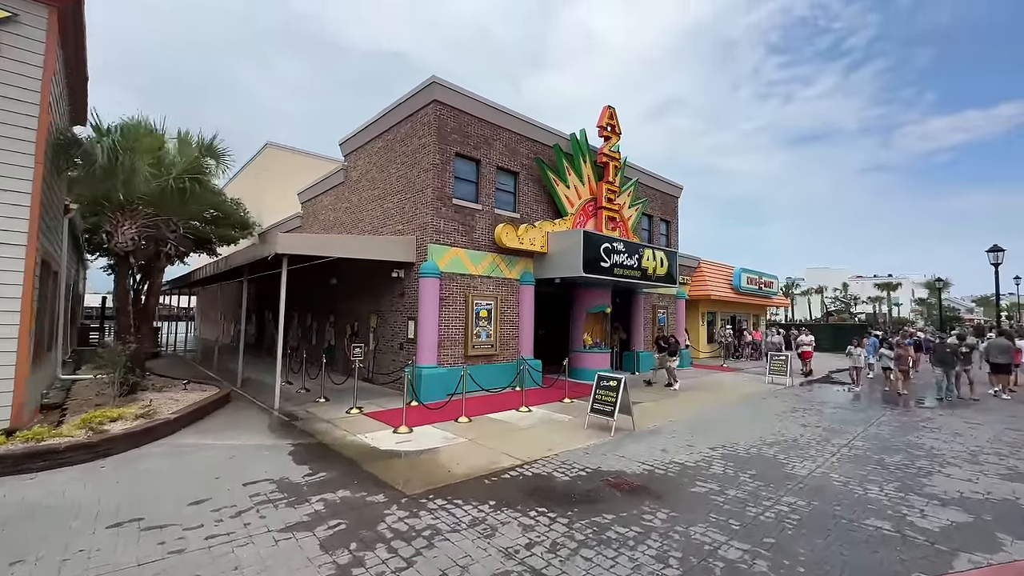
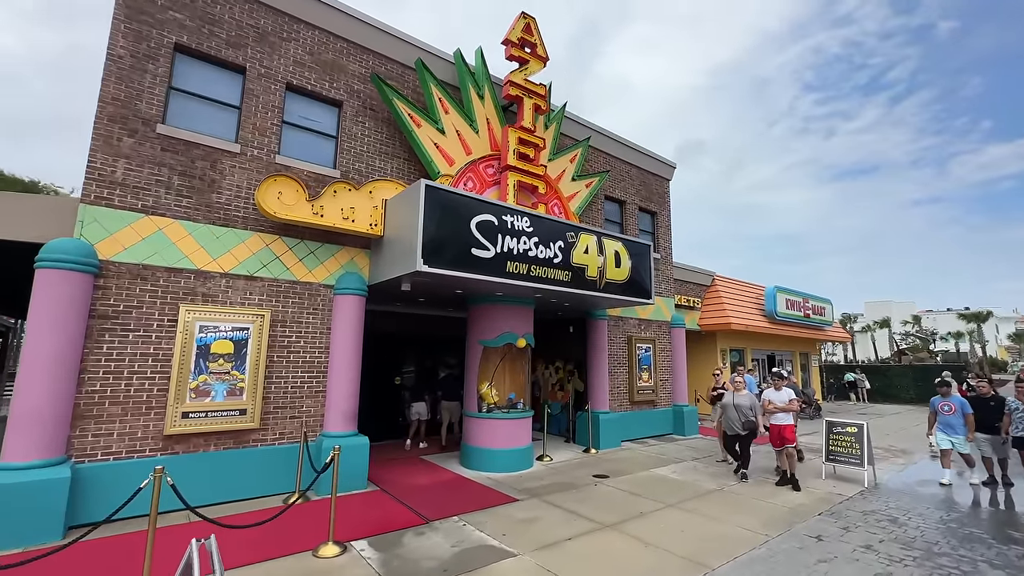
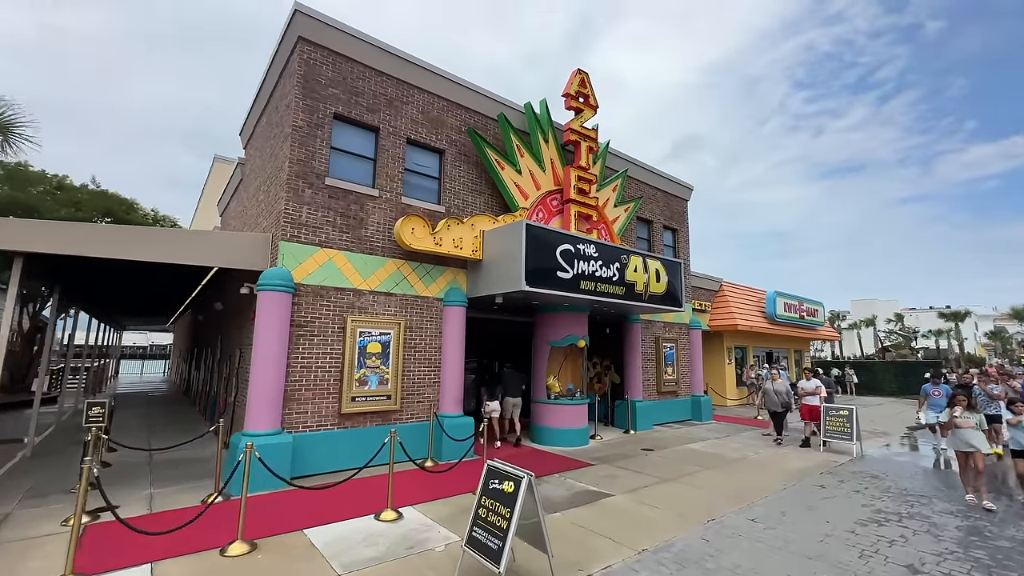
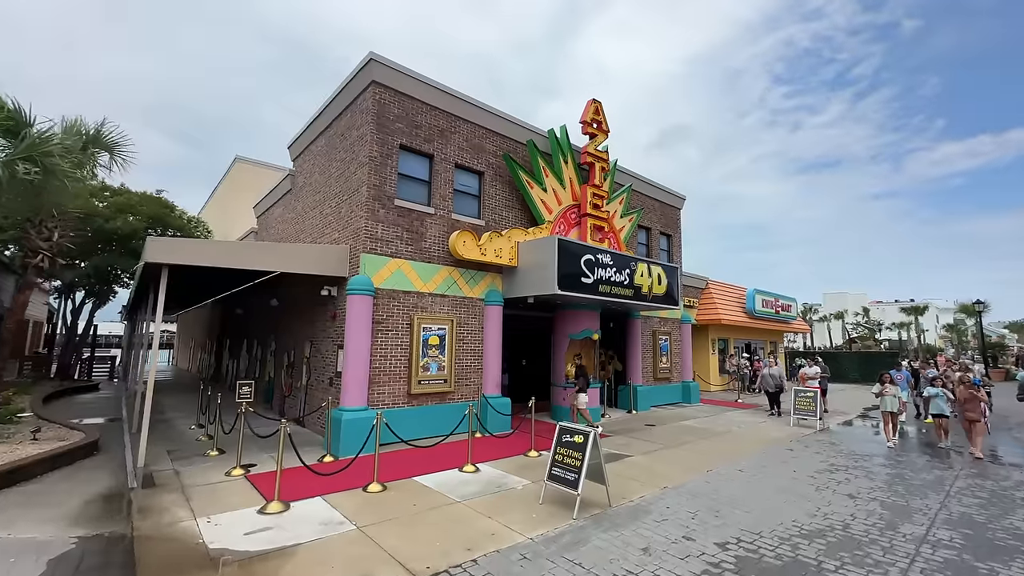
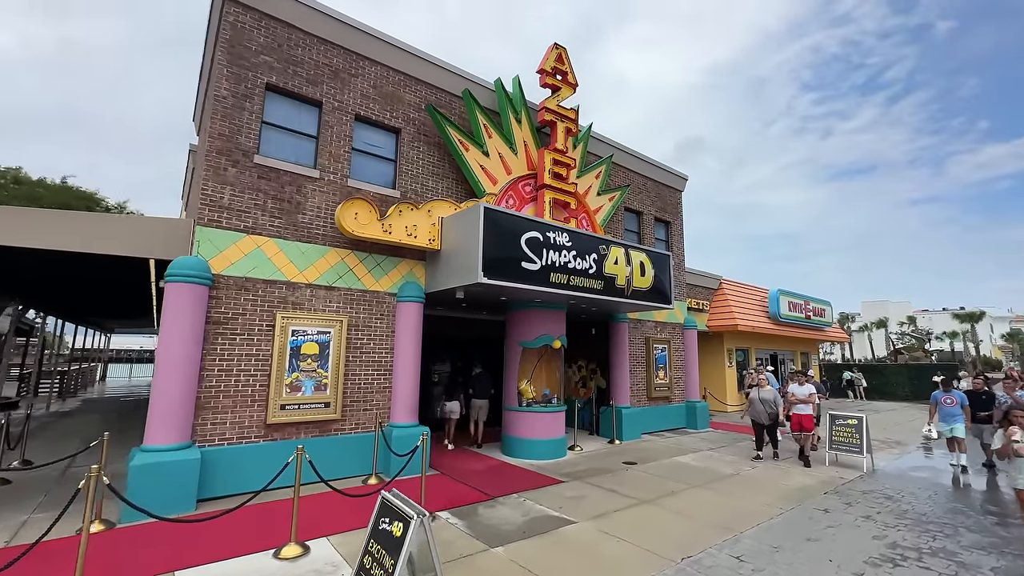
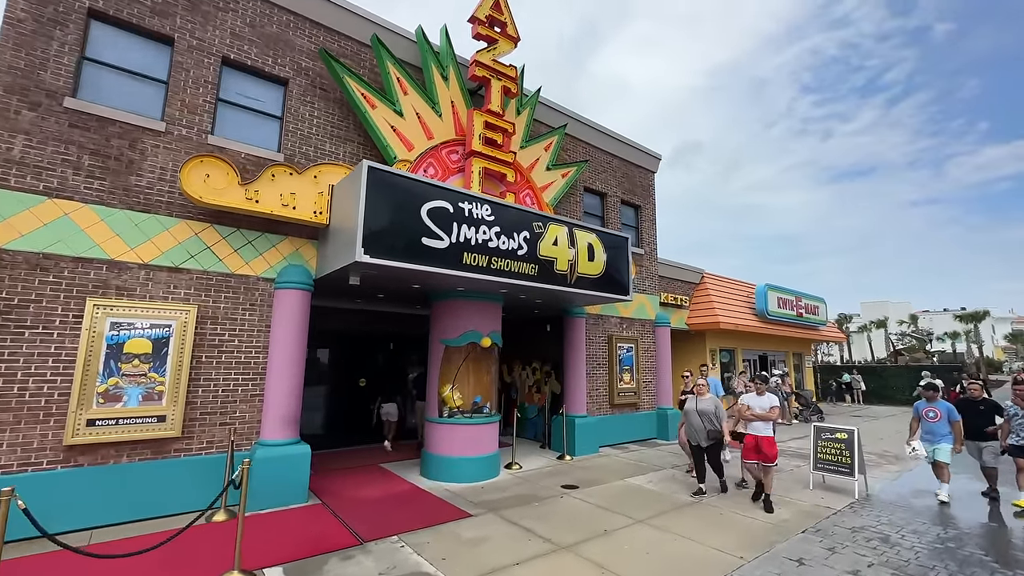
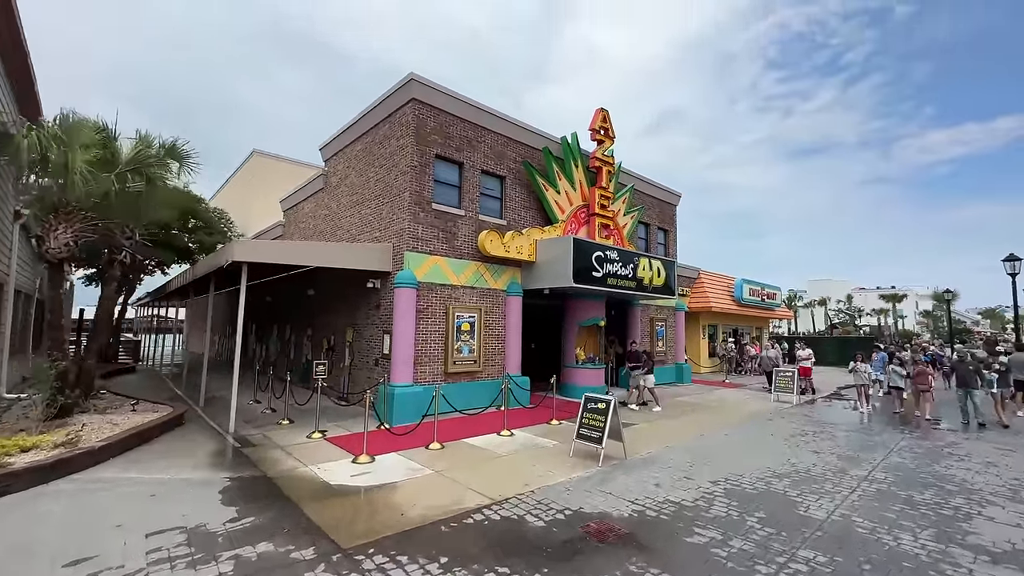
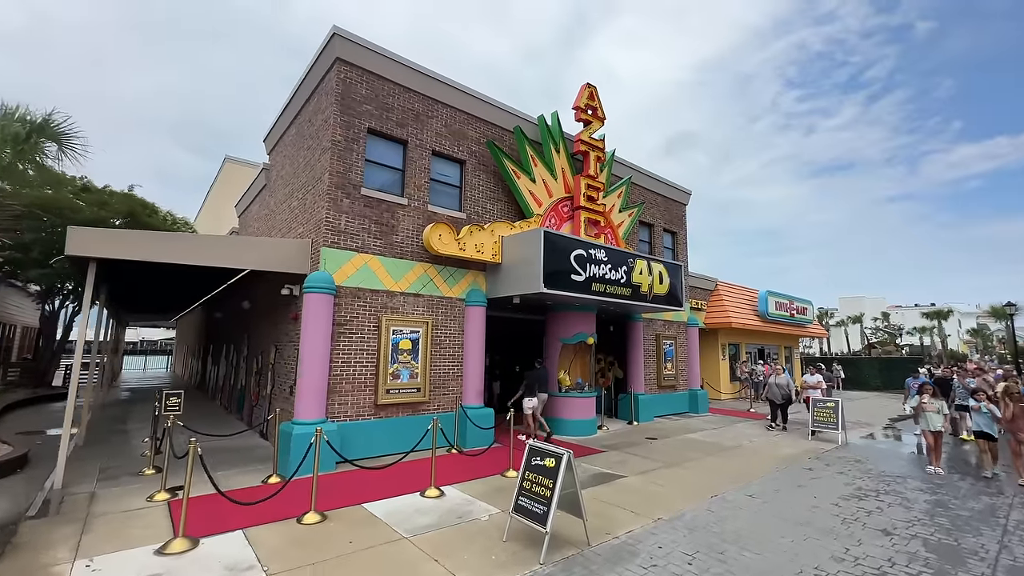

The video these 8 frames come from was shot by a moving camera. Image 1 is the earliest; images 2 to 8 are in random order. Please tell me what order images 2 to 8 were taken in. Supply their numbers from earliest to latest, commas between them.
7, 4, 8, 3, 5, 2, 6
